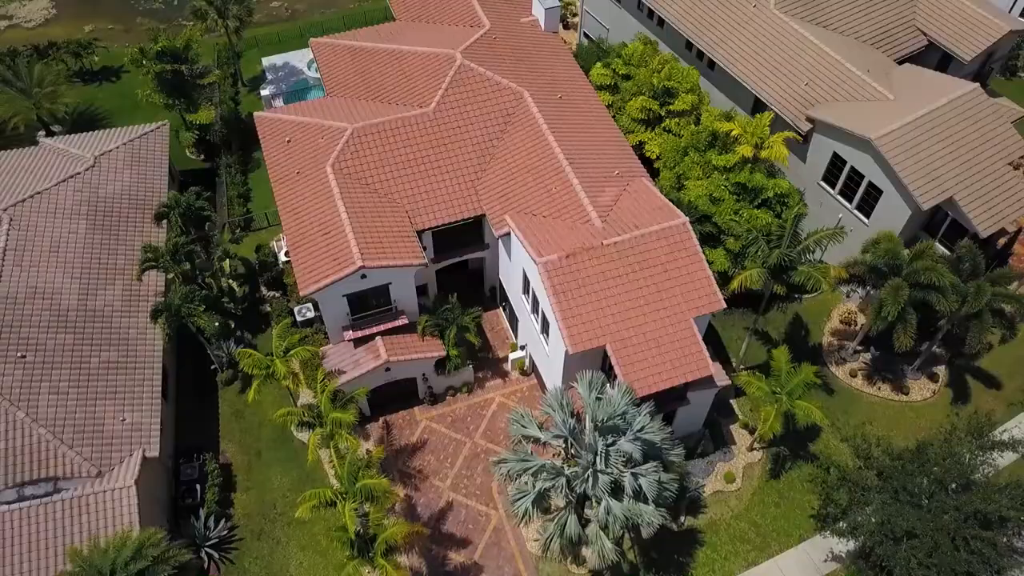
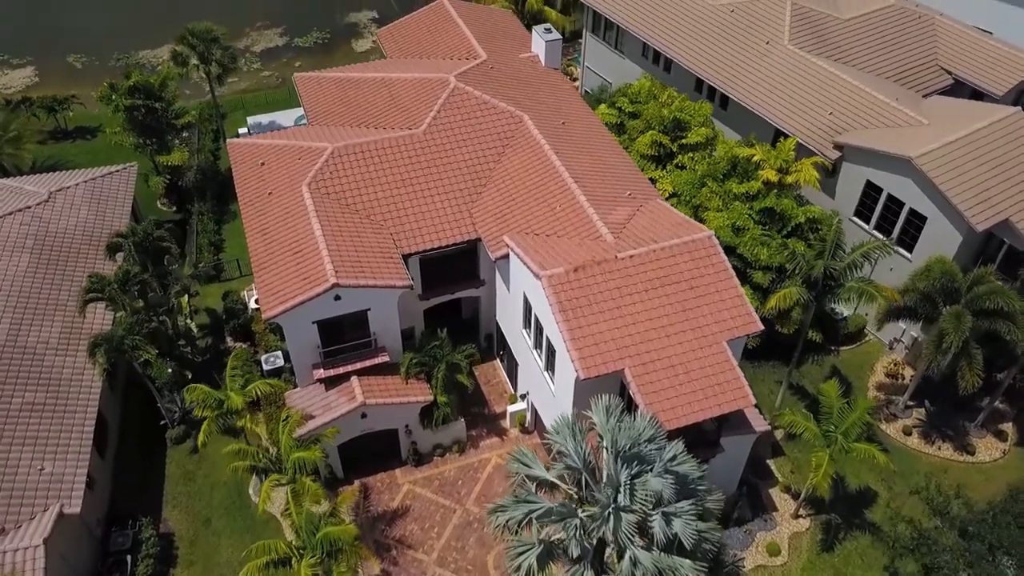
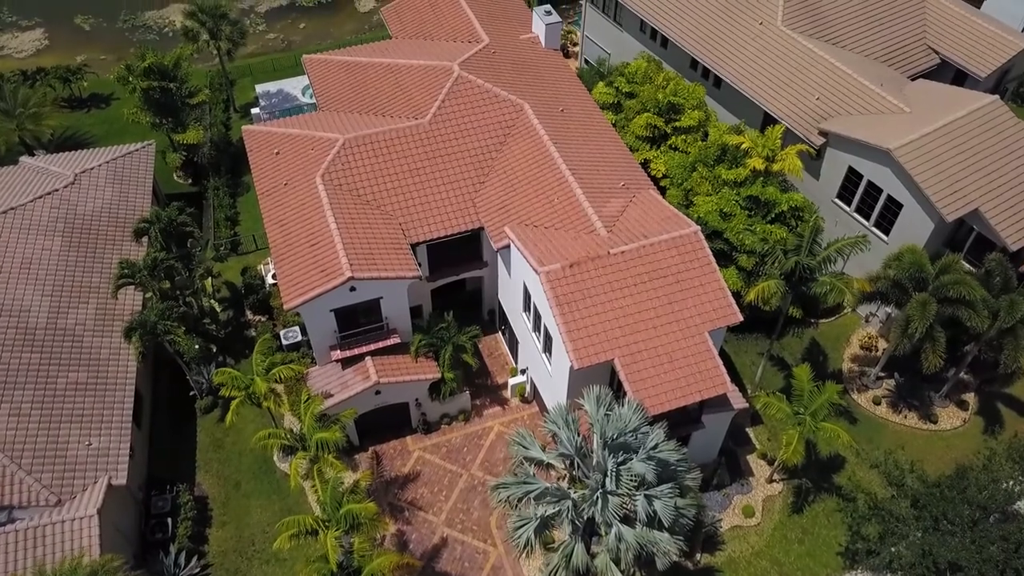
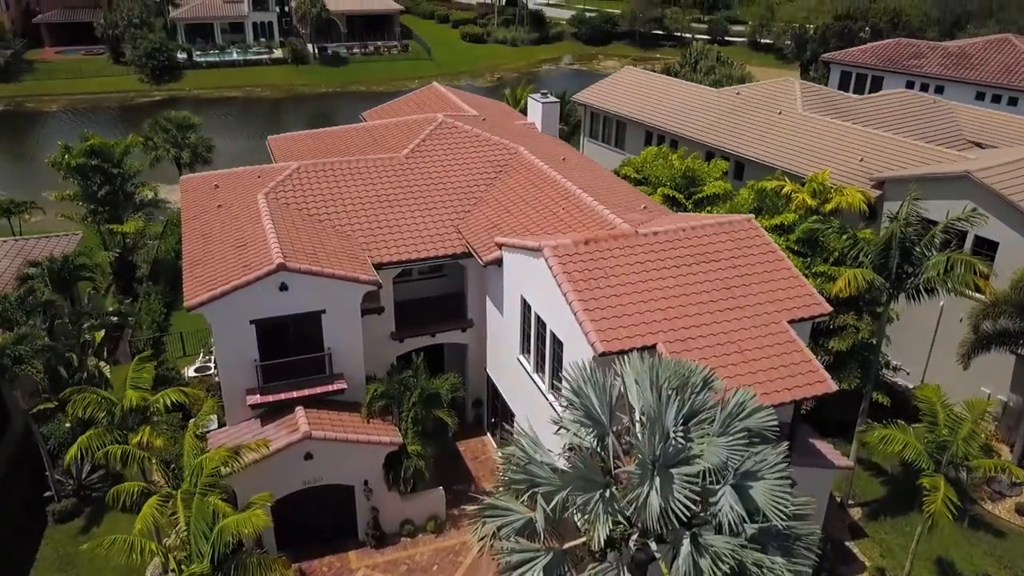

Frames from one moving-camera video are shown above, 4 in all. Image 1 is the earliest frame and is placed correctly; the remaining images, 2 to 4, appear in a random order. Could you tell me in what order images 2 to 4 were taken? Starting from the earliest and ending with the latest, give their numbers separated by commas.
3, 2, 4
